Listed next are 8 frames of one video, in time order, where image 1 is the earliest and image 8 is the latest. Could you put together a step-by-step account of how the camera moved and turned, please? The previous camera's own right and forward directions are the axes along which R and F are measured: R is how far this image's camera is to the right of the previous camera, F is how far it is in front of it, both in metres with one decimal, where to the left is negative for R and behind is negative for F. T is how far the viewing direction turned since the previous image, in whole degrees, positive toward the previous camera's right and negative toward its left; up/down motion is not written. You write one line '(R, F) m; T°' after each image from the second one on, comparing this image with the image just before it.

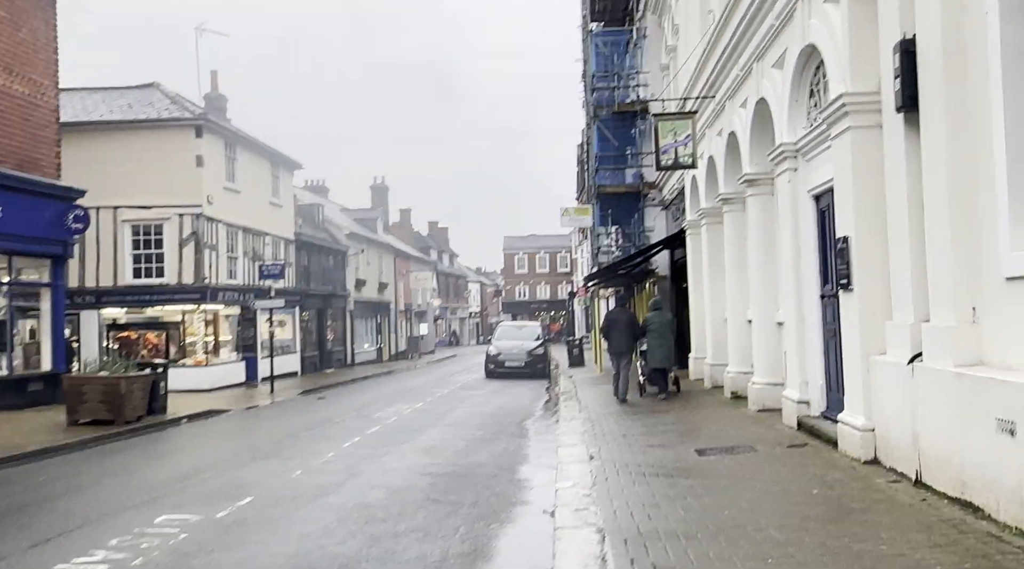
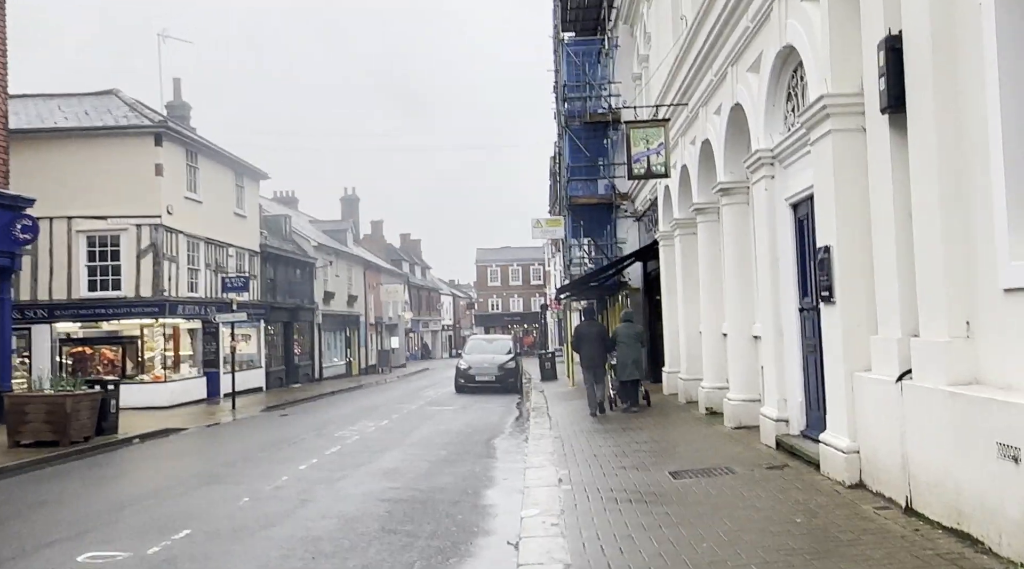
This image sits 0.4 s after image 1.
(+0.1, +0.5) m; +2°
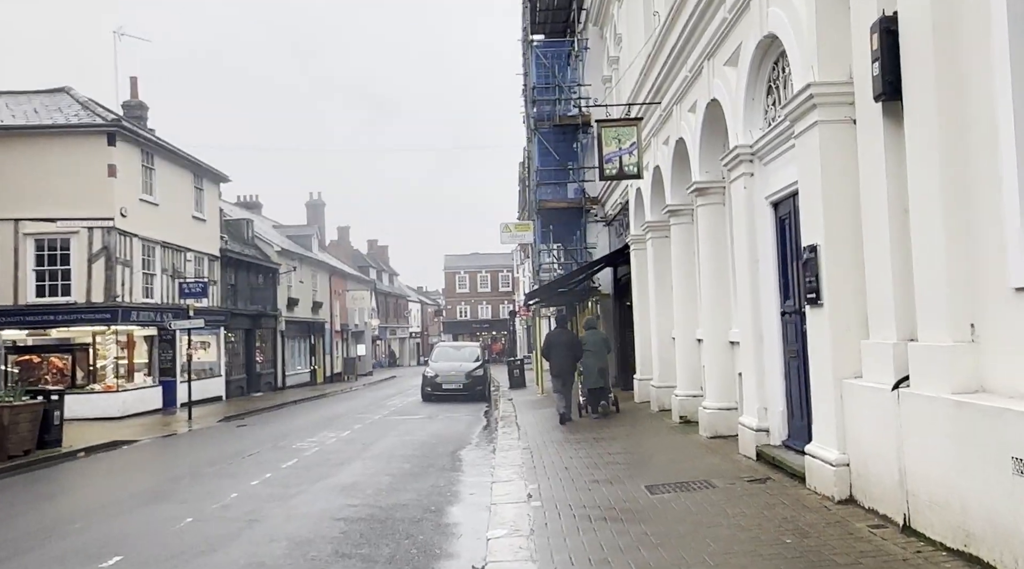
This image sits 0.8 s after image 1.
(0.0, +0.6) m; +2°
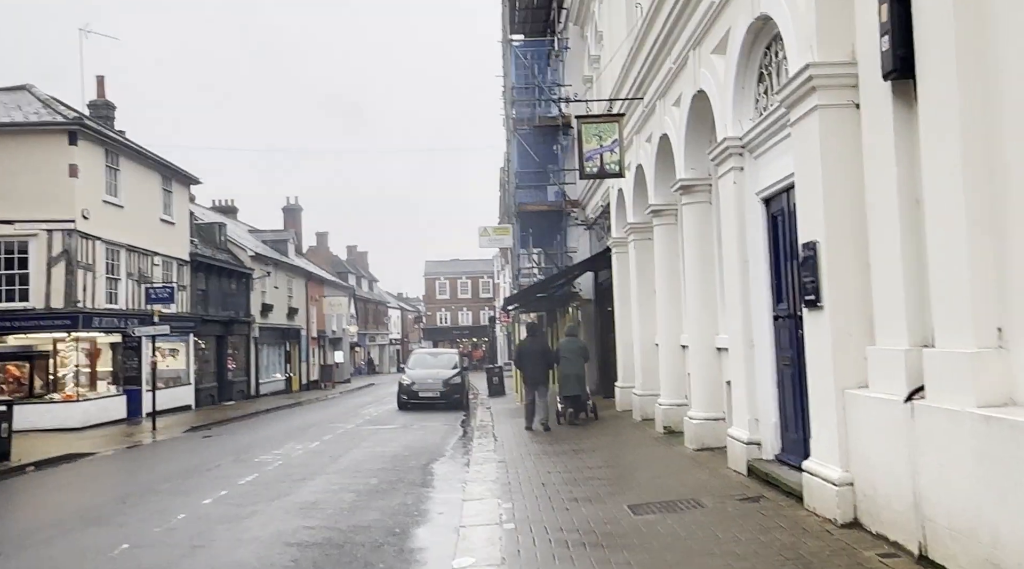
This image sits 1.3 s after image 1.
(+0.1, +0.7) m; +1°
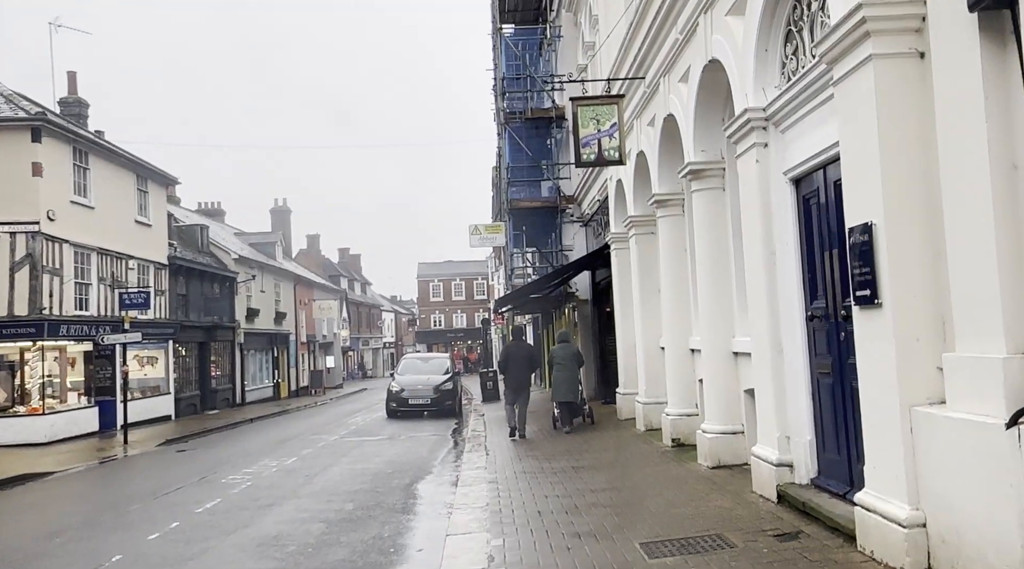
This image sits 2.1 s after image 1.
(+0.1, +1.2) m; 0°
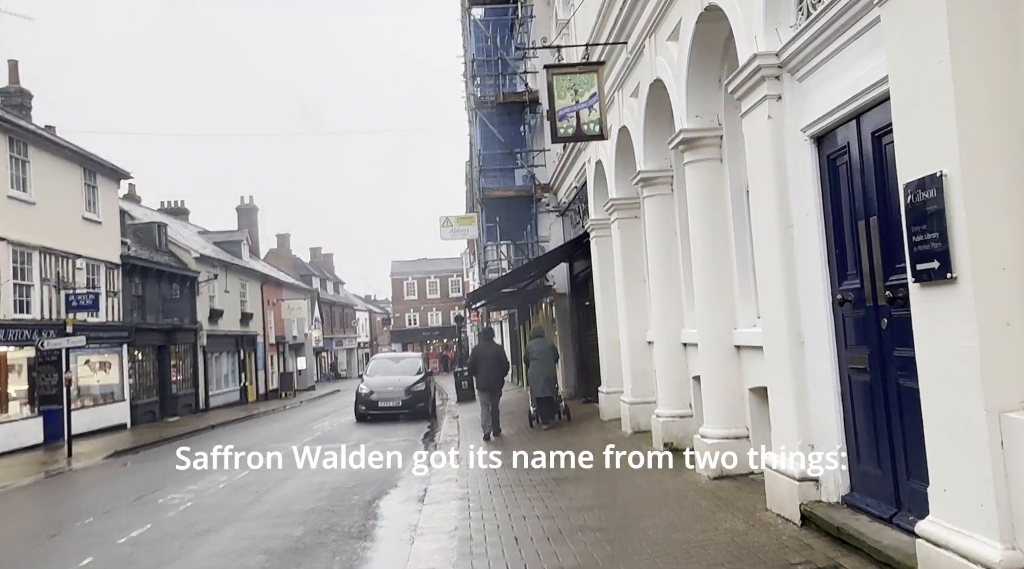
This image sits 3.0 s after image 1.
(+0.1, +1.2) m; +2°
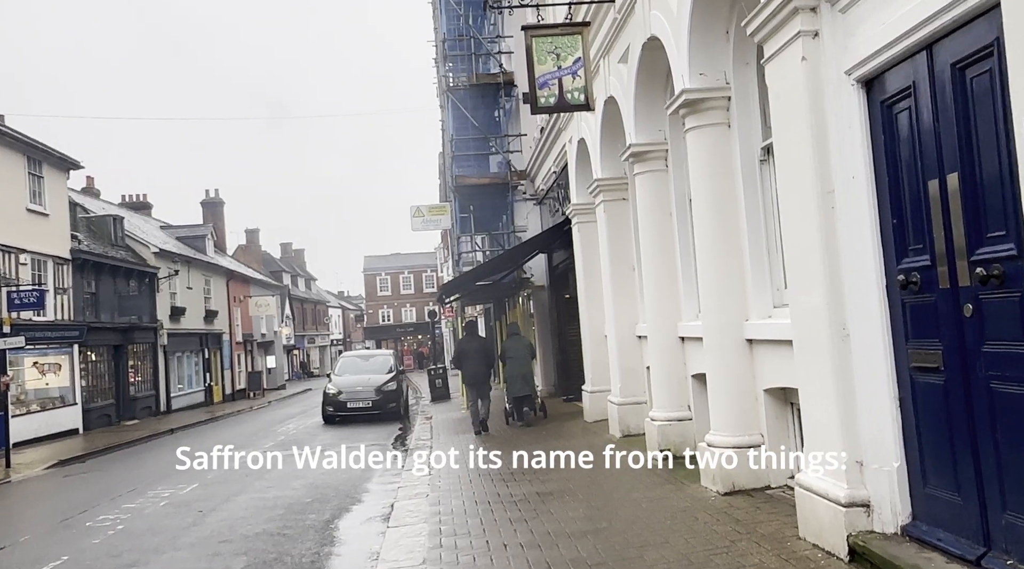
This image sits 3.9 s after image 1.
(0.0, +1.2) m; +2°
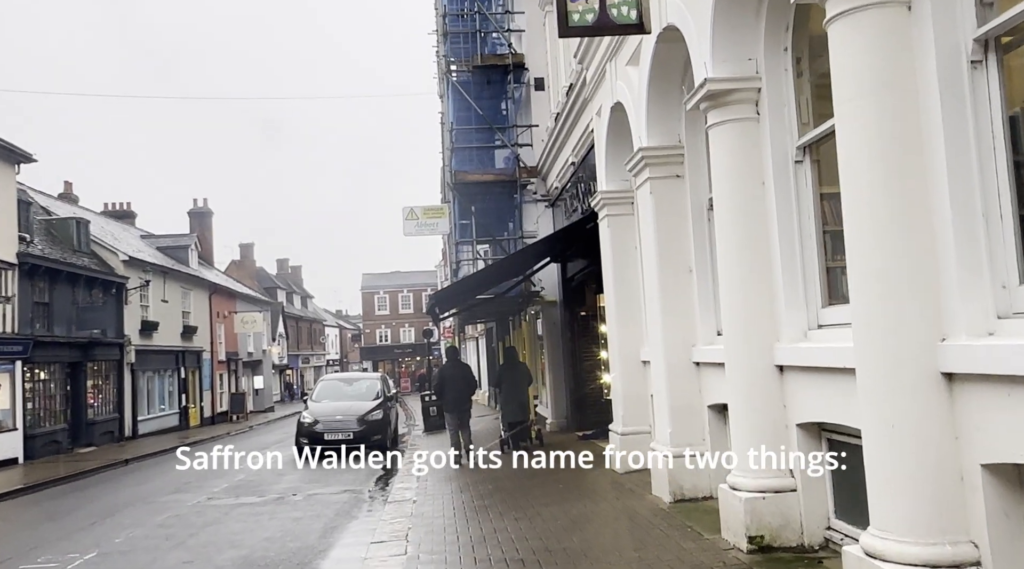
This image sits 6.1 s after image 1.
(-0.1, +3.0) m; 0°
